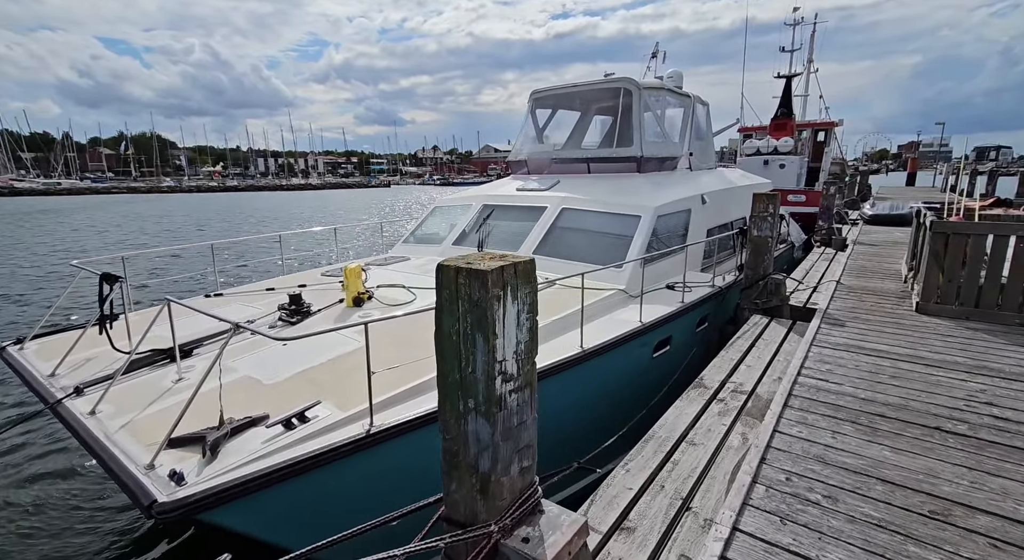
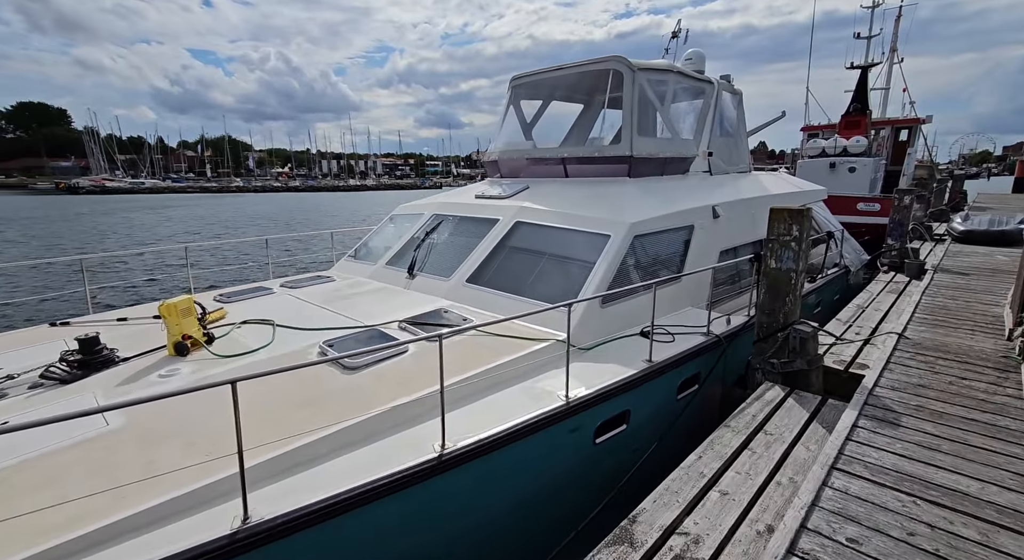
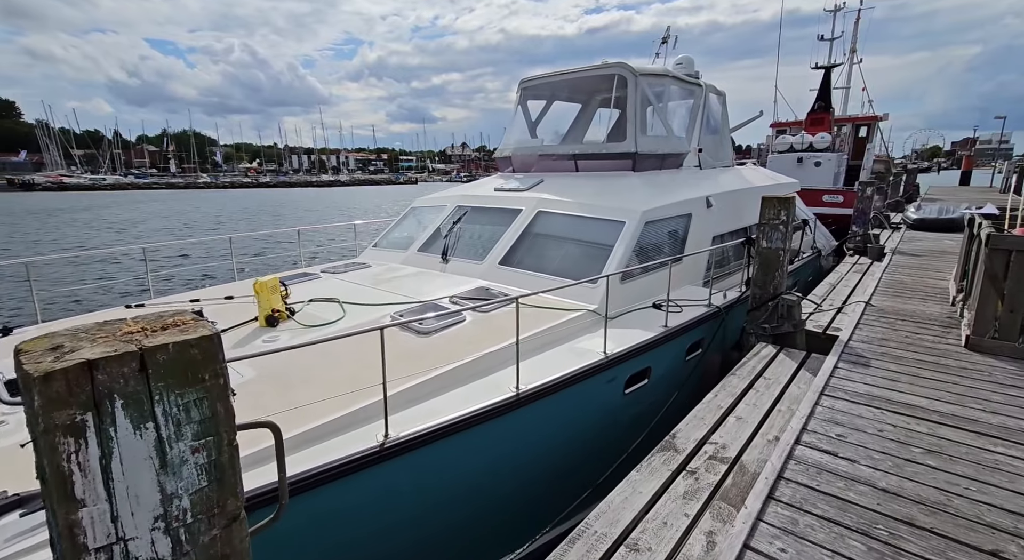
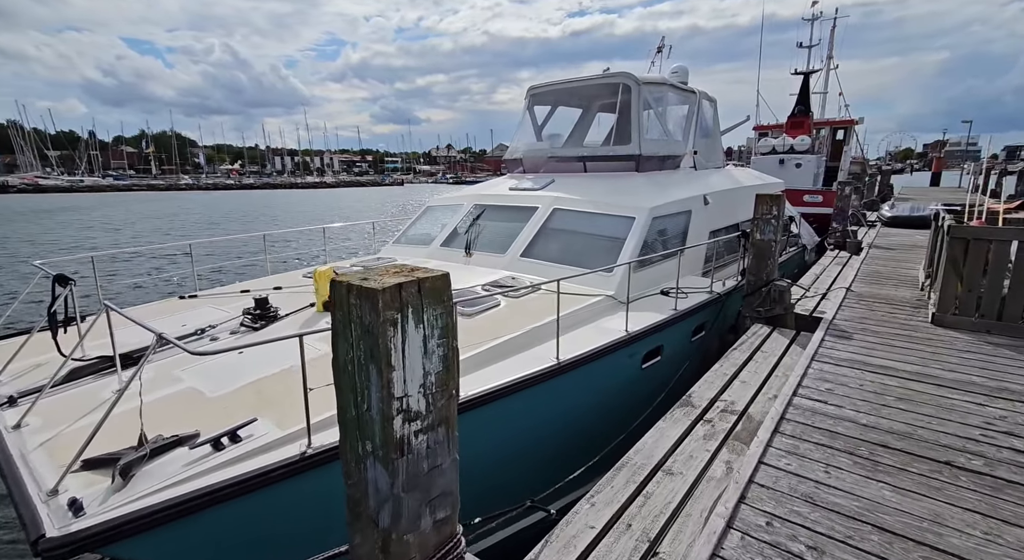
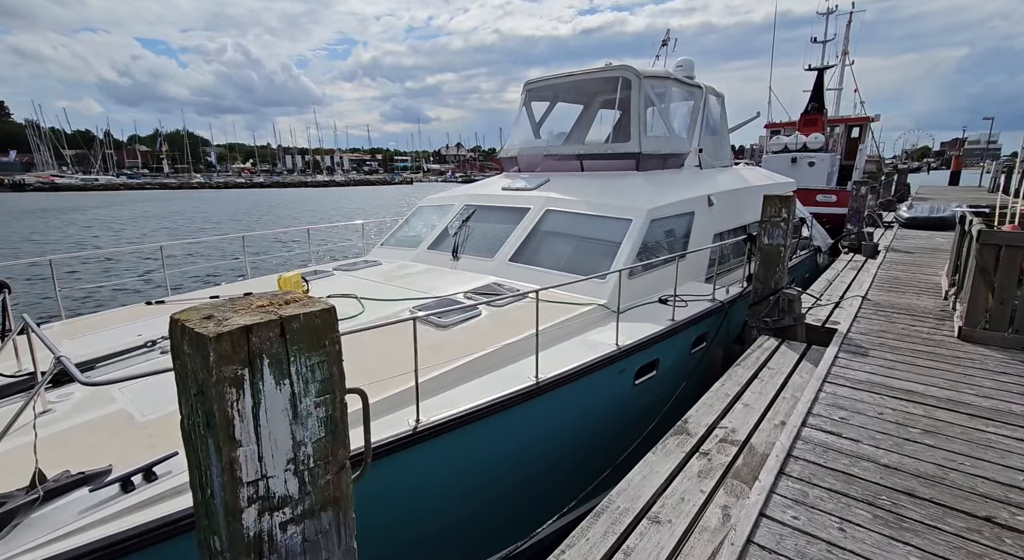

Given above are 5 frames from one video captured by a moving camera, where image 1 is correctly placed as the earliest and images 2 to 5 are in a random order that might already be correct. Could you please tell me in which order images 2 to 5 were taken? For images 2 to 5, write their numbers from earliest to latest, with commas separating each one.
4, 5, 3, 2
